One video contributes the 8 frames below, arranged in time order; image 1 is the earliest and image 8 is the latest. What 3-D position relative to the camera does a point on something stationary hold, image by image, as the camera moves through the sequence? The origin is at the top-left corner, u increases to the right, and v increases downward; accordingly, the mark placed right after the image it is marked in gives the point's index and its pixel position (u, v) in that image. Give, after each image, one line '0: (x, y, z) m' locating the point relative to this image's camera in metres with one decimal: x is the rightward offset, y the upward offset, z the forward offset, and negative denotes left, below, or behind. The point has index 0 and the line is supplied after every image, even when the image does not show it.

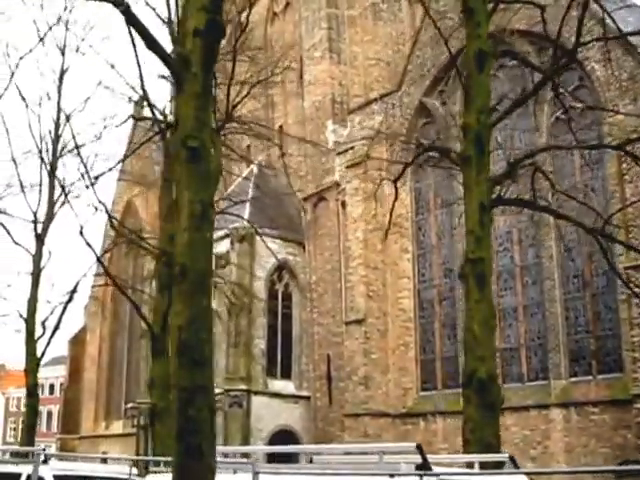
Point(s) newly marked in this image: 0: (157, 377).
0: (-2.1, -1.8, +10.6) m
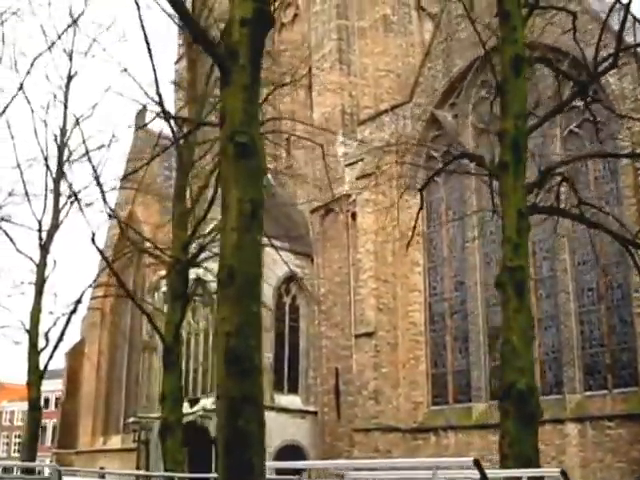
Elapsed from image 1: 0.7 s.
0: (-1.9, -1.9, +10.4) m
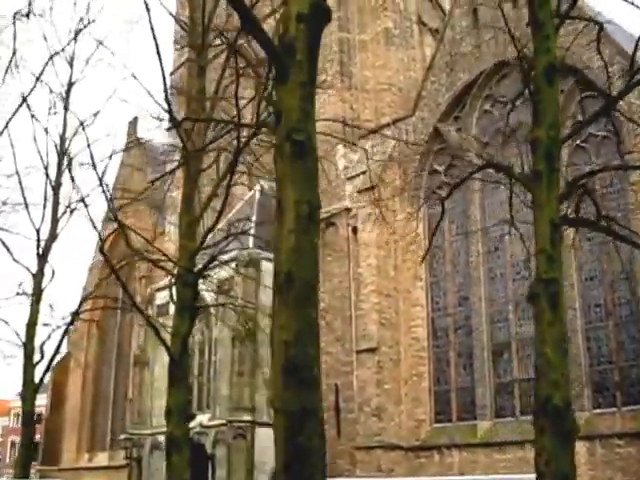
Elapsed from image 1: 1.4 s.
0: (-1.8, -2.0, +10.0) m
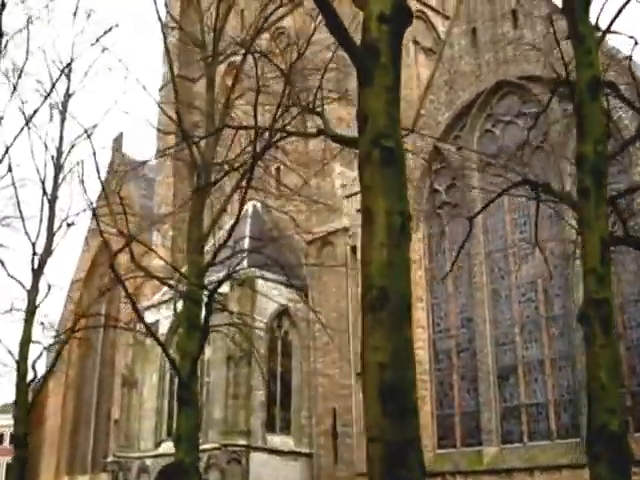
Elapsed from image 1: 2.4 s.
0: (-1.6, -2.2, +9.5) m
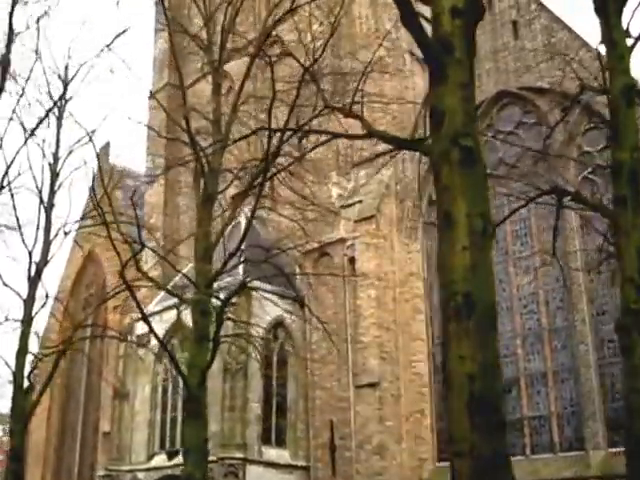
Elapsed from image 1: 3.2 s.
0: (-1.5, -2.3, +9.3) m
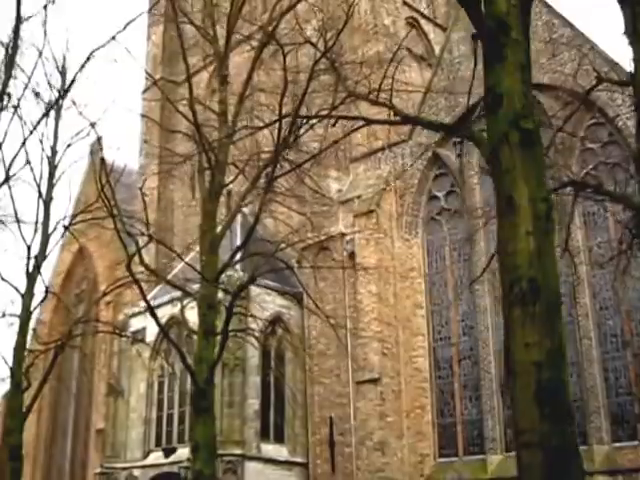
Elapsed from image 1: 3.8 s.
0: (-1.3, -2.3, +9.2) m
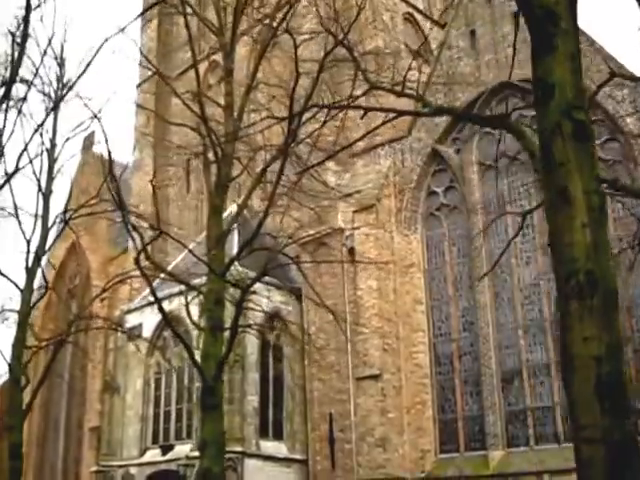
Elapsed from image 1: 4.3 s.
0: (-1.2, -2.2, +9.1) m
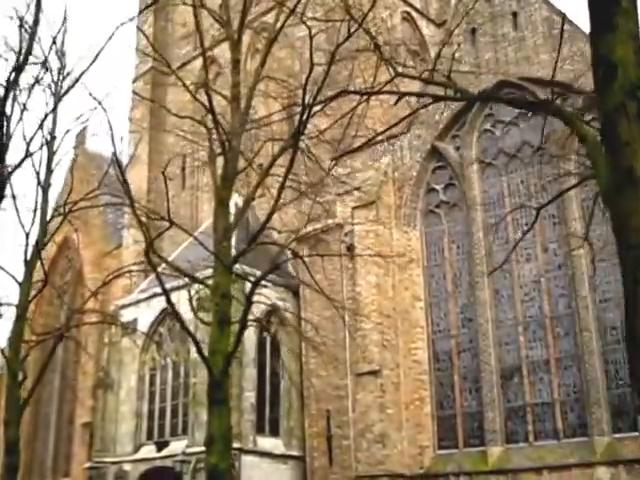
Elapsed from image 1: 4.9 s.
0: (-1.1, -2.1, +9.0) m
